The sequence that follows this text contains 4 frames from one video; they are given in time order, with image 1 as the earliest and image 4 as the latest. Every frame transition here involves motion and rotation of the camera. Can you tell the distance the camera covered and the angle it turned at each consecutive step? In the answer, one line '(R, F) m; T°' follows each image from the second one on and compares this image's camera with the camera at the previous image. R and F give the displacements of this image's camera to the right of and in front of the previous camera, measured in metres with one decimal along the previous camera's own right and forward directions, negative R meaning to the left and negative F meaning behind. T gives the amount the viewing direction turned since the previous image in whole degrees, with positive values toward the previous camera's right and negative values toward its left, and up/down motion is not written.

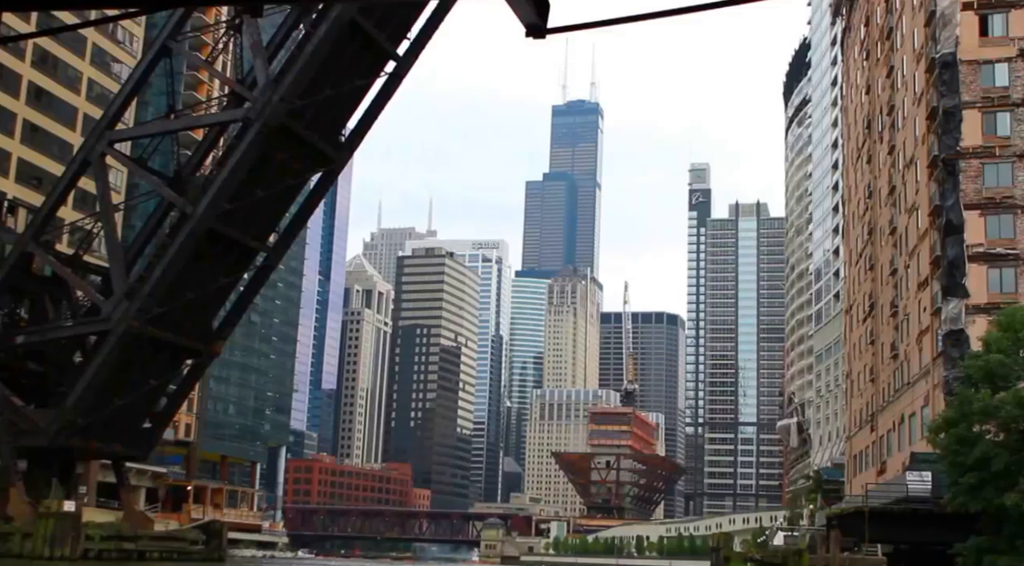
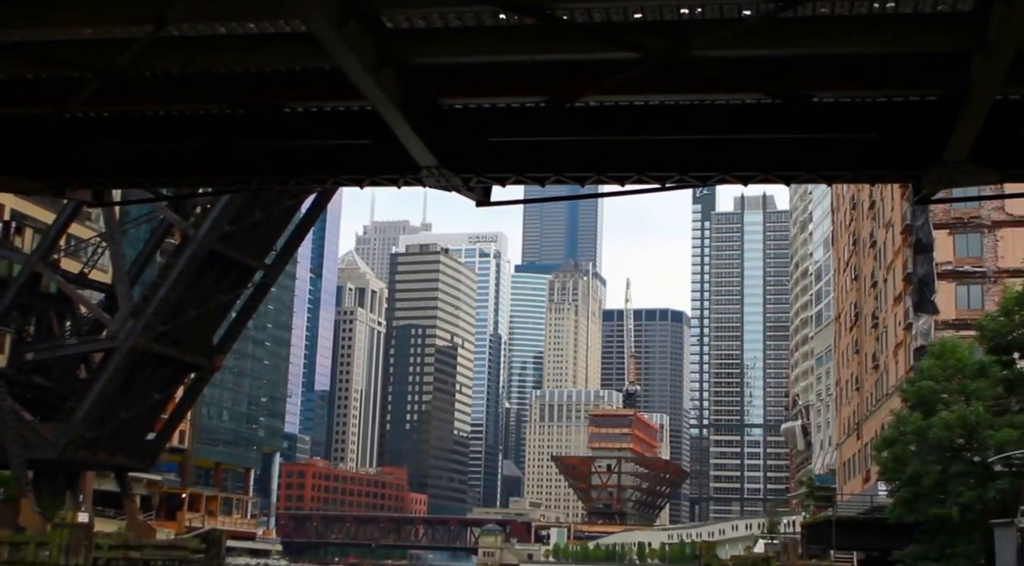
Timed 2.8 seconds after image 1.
(+0.3, -2.9) m; 0°
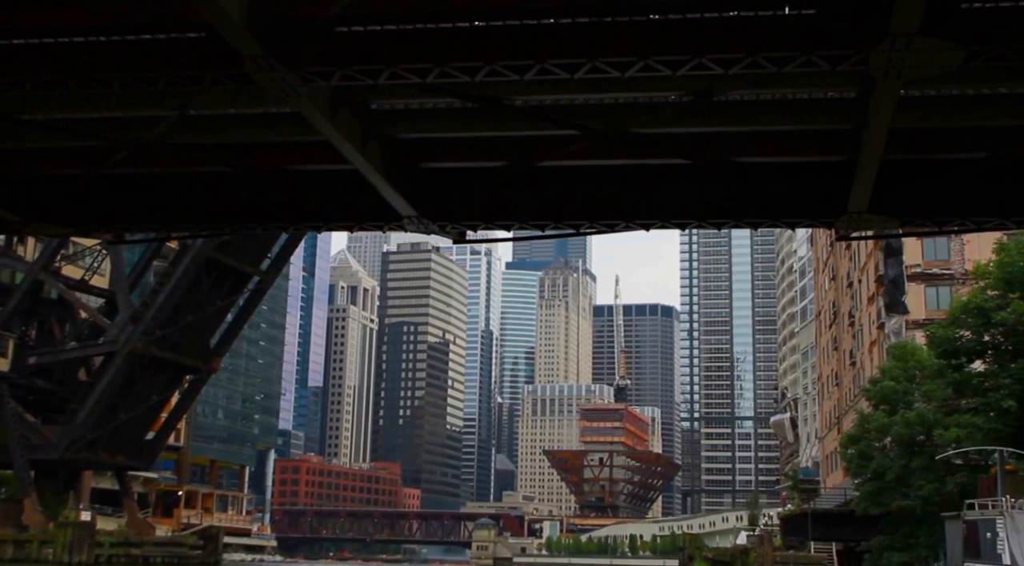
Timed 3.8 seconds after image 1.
(+0.2, -1.7) m; 0°
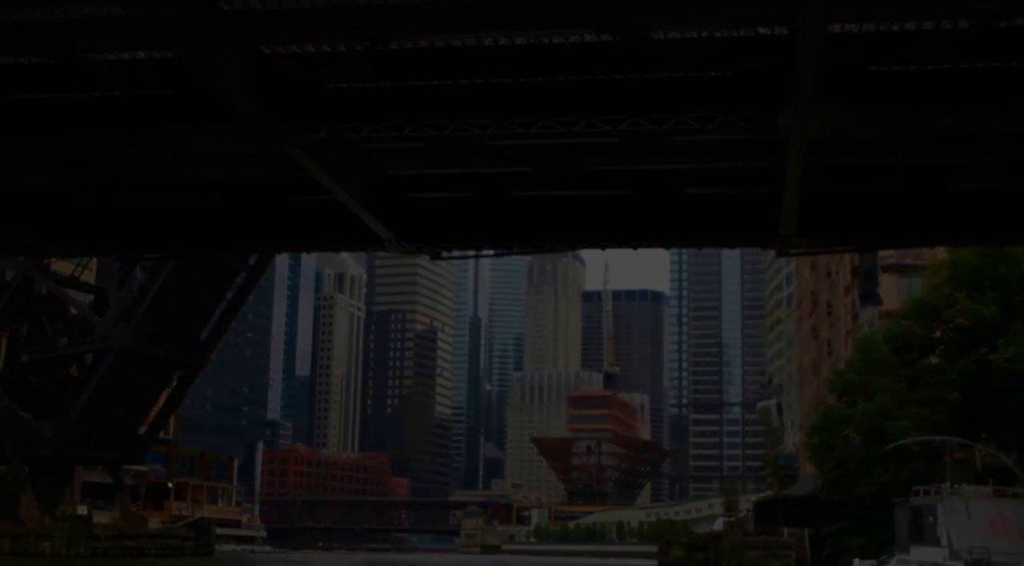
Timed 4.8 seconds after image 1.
(+0.2, -1.6) m; +1°
